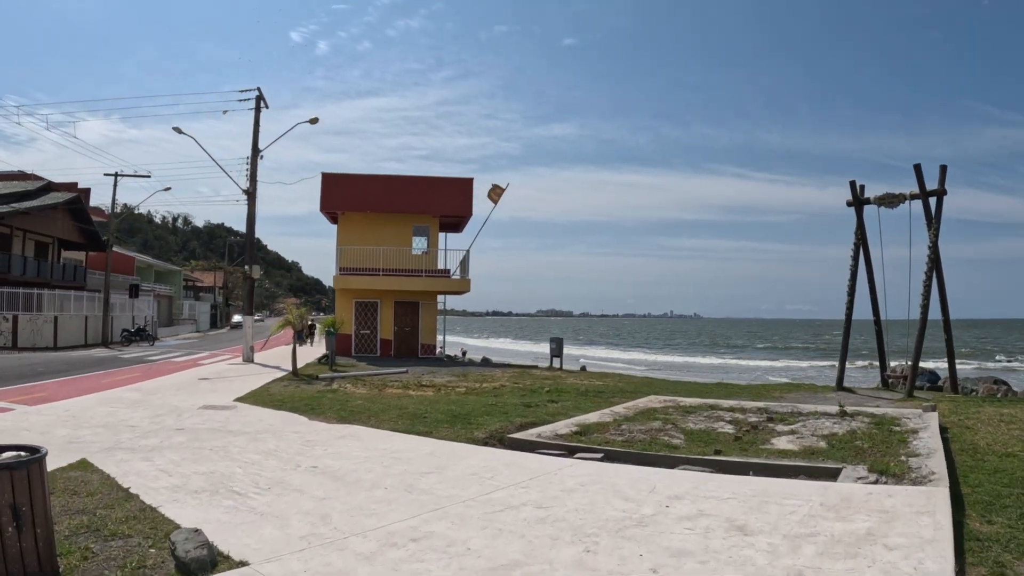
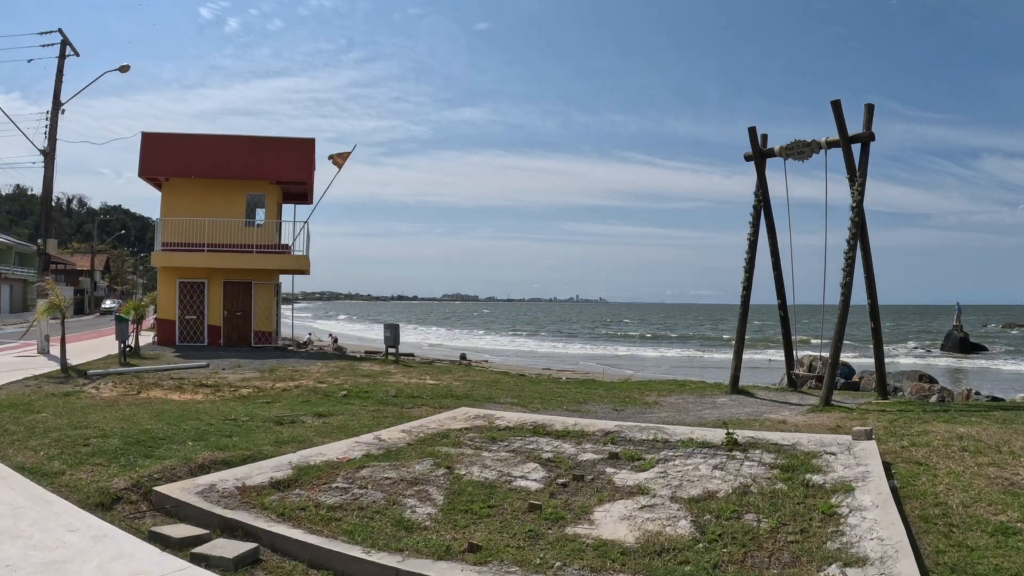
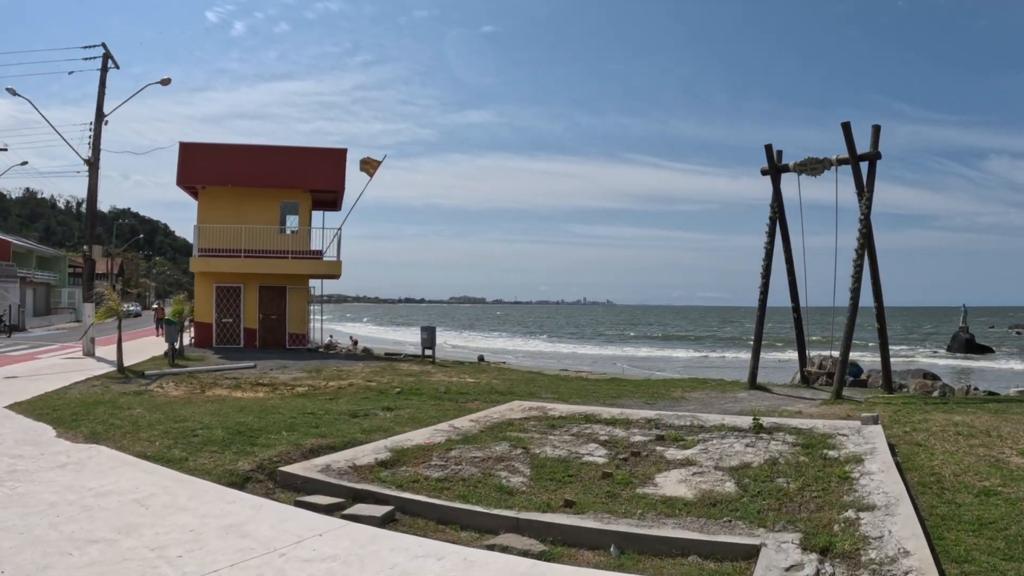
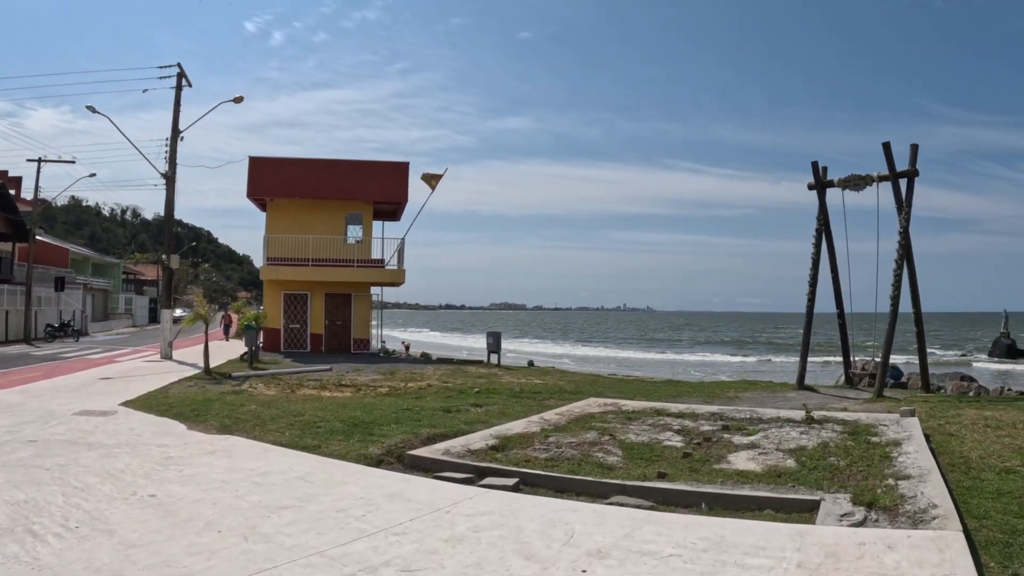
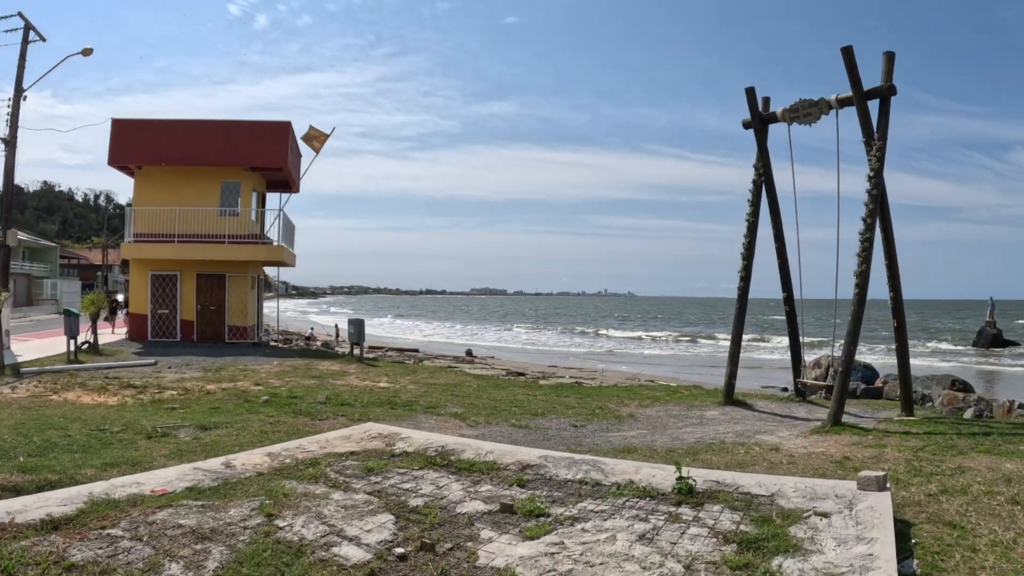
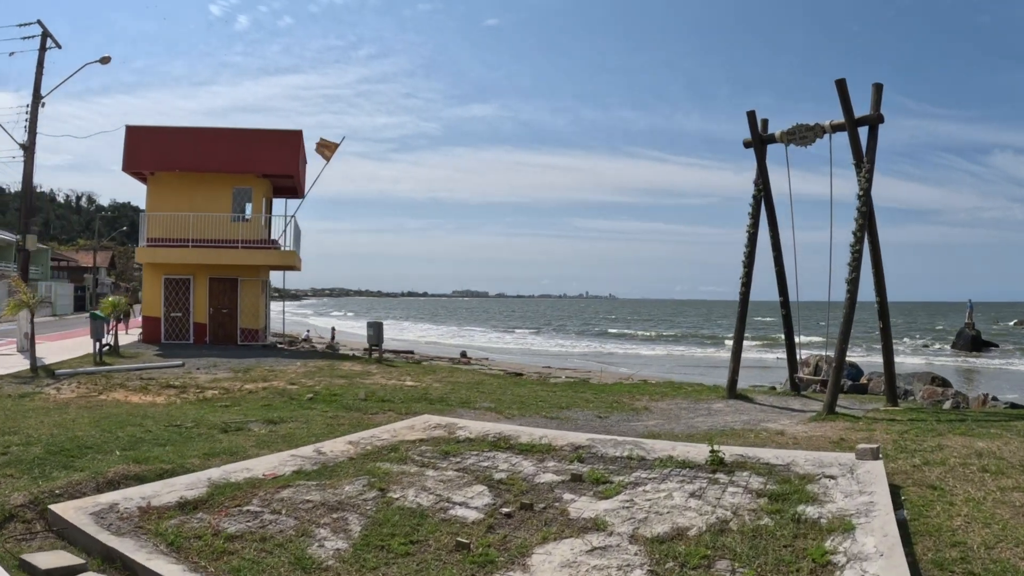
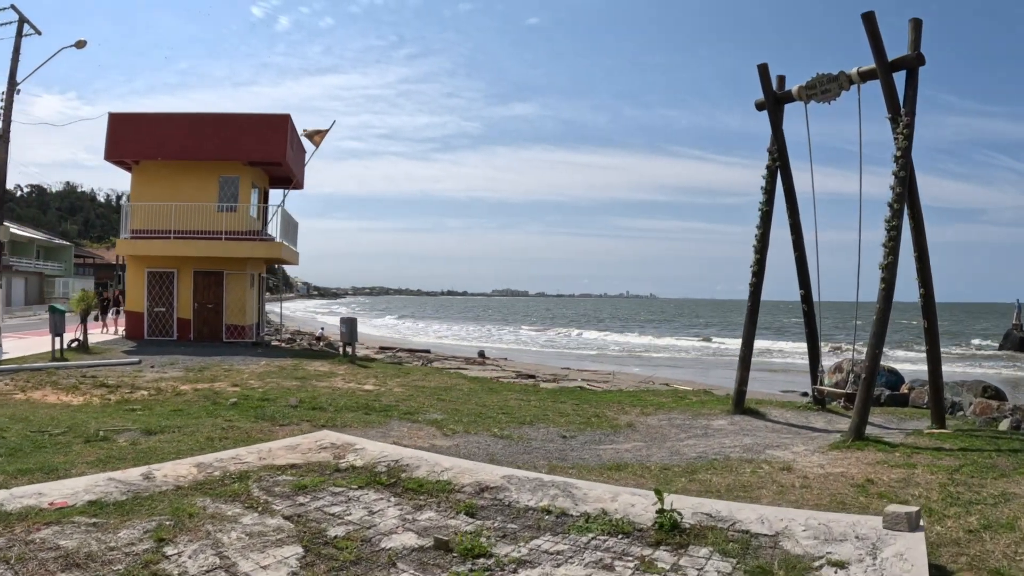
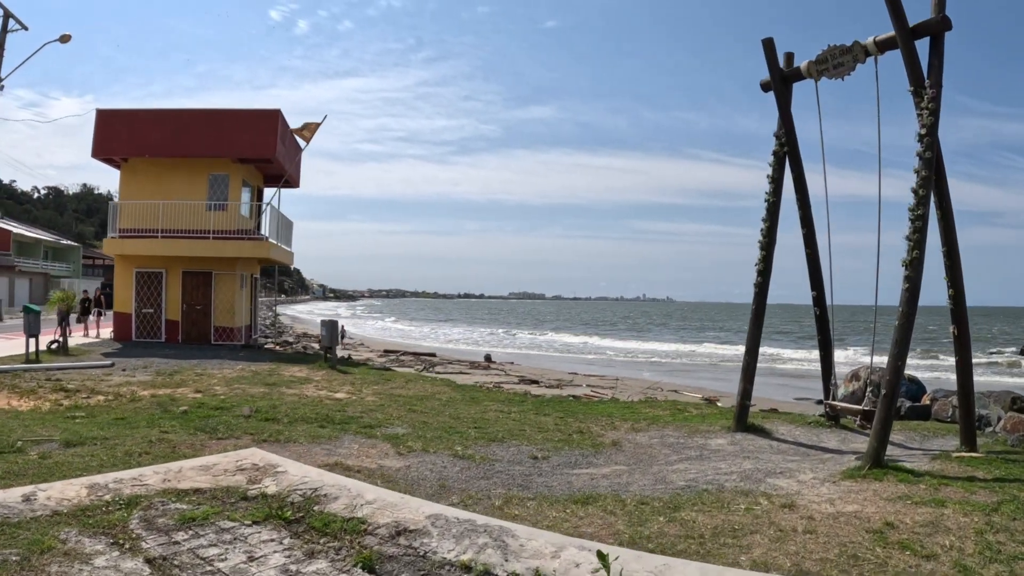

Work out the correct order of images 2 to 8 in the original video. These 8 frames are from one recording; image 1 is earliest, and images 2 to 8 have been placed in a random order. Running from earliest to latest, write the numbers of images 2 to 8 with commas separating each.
4, 3, 2, 6, 5, 7, 8
